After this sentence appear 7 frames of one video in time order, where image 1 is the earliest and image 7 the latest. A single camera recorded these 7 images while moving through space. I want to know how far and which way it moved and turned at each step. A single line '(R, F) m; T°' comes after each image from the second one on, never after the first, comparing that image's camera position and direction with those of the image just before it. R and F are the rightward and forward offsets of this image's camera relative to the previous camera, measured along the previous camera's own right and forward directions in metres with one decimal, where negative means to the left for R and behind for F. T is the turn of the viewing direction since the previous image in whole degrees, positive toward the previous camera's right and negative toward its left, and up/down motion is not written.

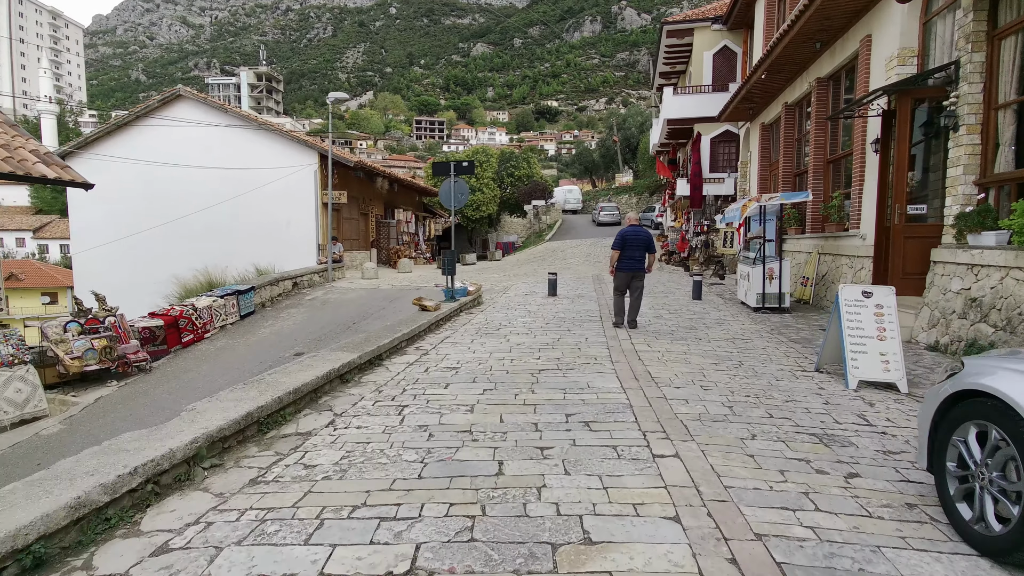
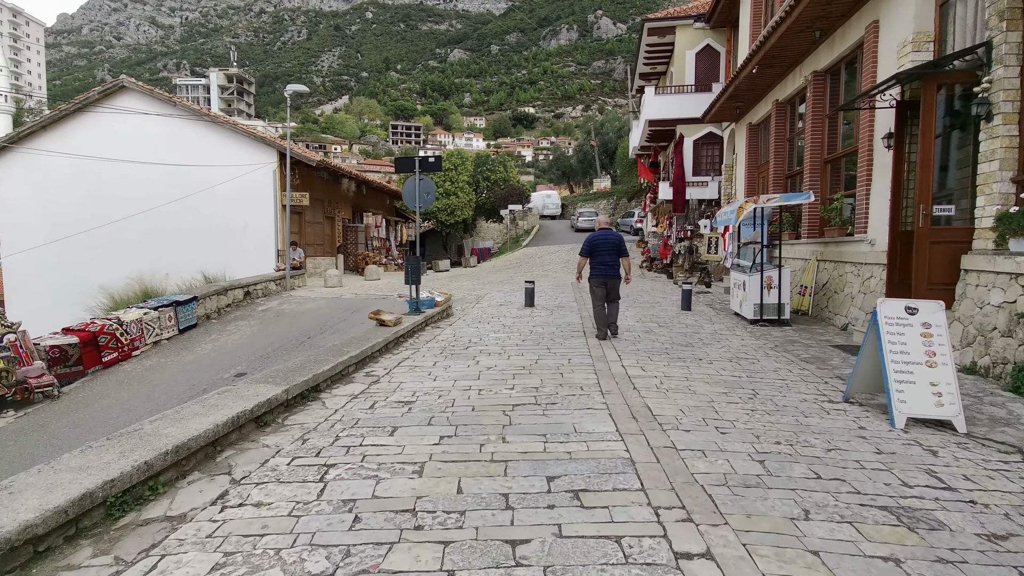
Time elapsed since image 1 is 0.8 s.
(+0.1, +1.1) m; +2°
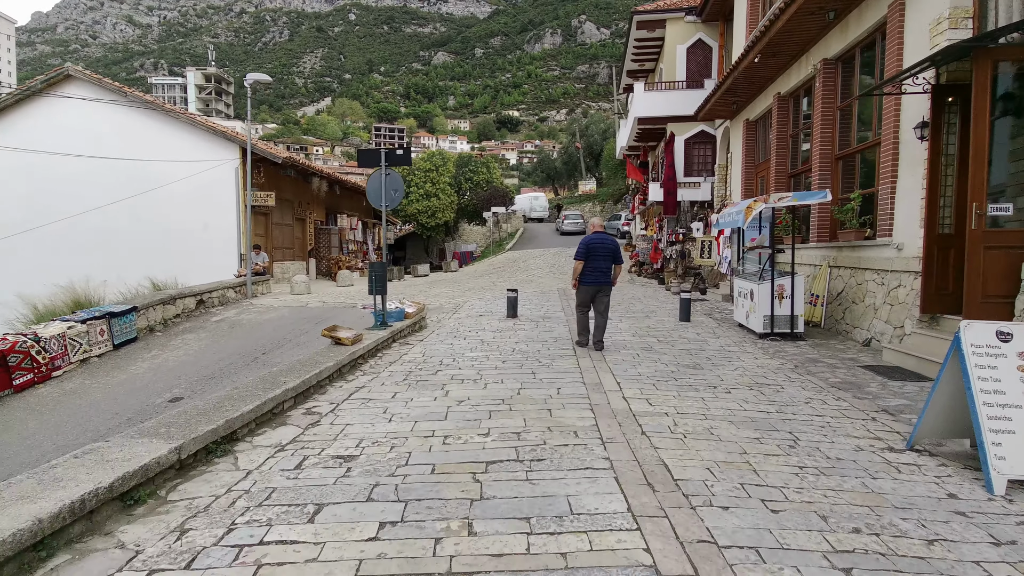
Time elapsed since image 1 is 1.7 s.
(+0.1, +1.1) m; +2°
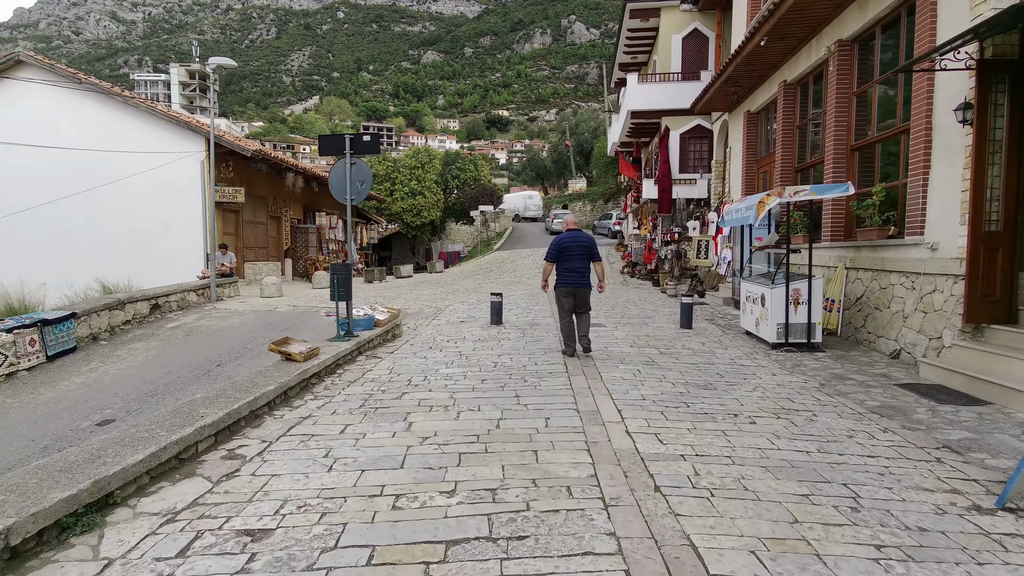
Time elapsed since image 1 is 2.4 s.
(+0.1, +1.0) m; +1°
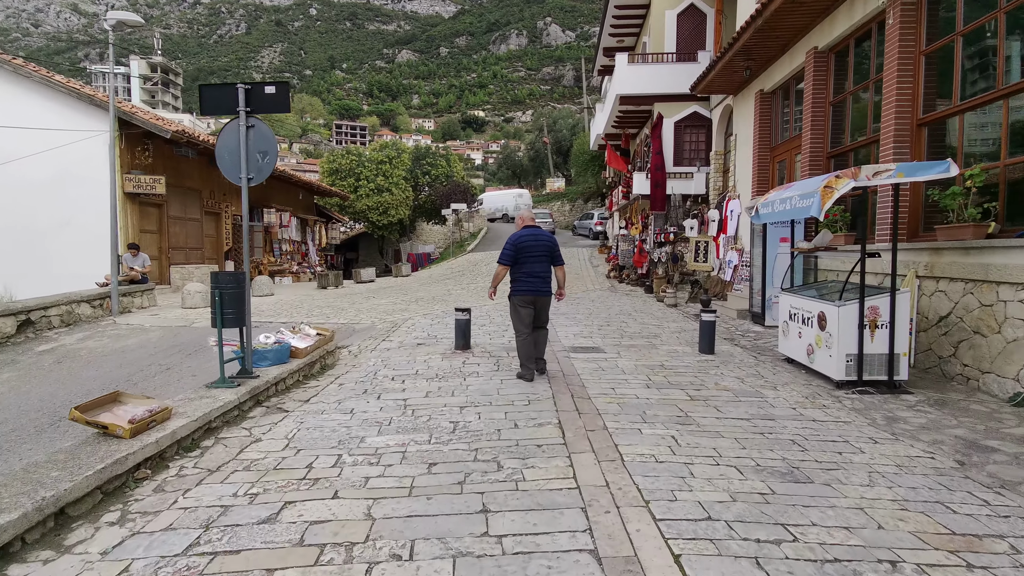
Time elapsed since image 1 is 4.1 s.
(+0.1, +2.2) m; +3°
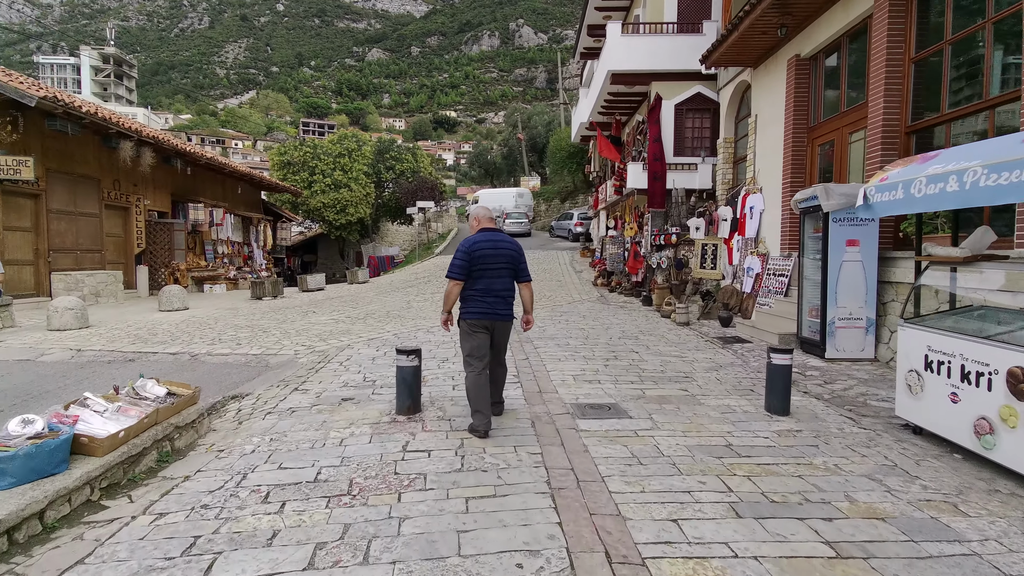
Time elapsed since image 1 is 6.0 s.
(0.0, +2.5) m; +3°
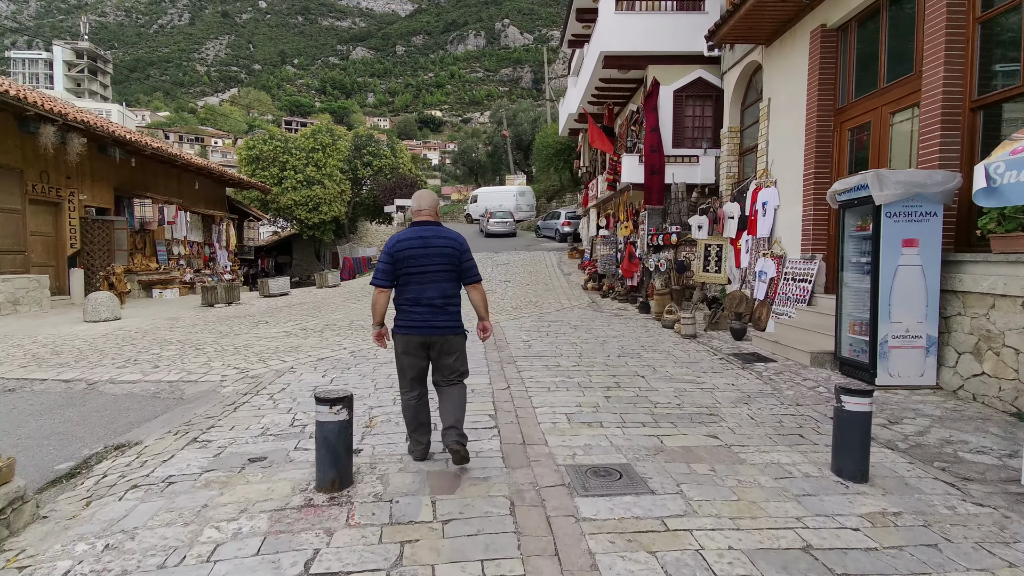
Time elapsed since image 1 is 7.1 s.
(+0.1, +1.4) m; +1°
